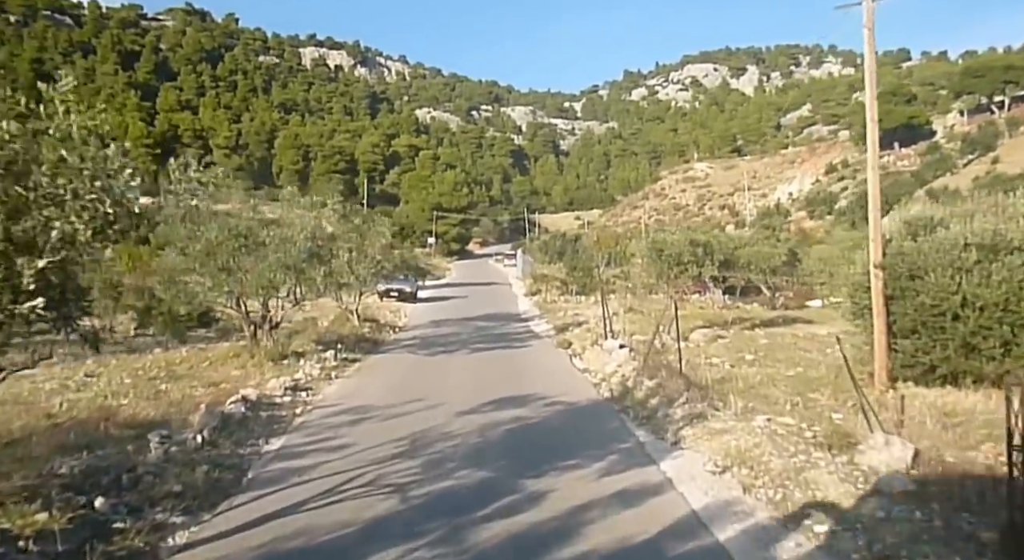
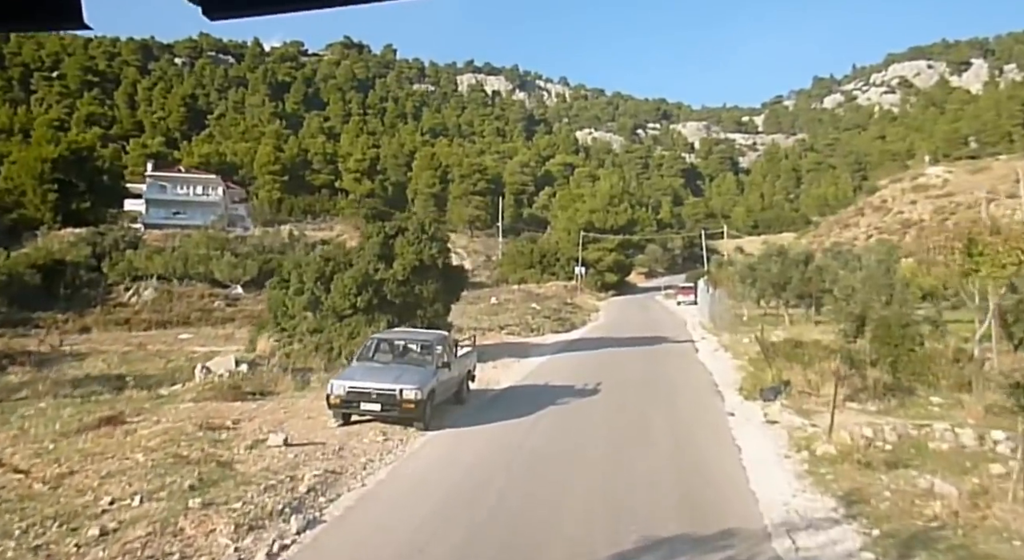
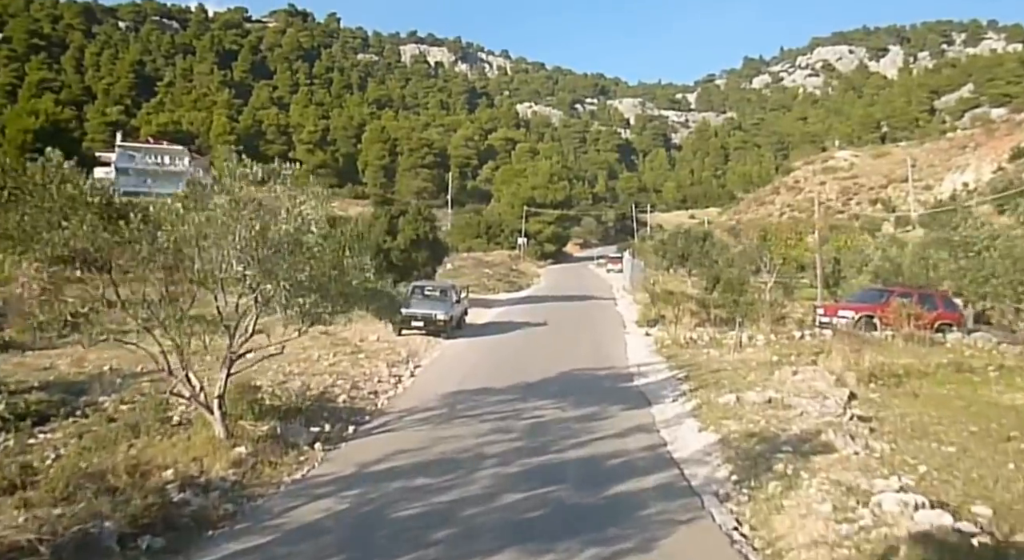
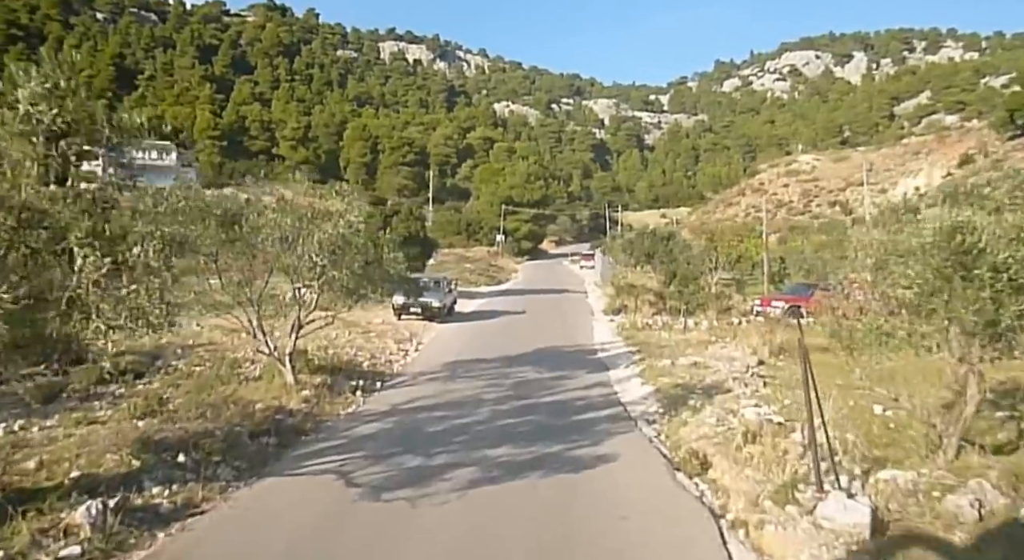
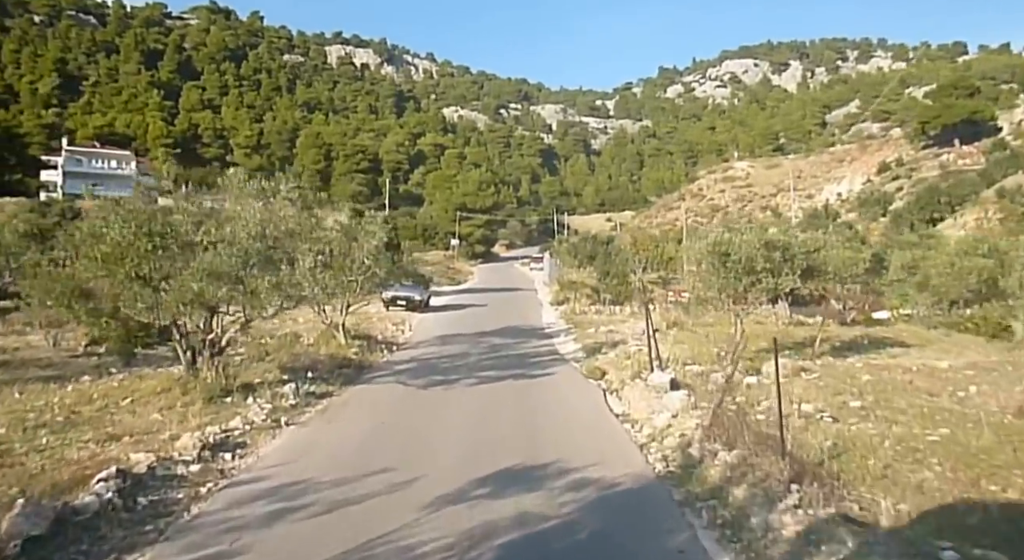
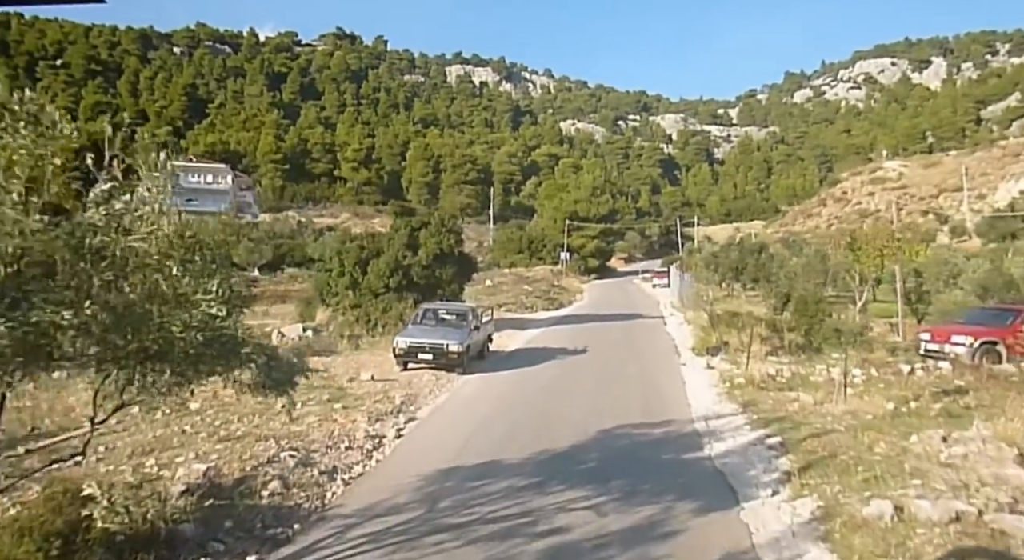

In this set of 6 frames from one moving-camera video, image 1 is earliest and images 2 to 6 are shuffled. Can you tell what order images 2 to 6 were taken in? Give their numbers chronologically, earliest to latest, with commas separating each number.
5, 4, 3, 6, 2
